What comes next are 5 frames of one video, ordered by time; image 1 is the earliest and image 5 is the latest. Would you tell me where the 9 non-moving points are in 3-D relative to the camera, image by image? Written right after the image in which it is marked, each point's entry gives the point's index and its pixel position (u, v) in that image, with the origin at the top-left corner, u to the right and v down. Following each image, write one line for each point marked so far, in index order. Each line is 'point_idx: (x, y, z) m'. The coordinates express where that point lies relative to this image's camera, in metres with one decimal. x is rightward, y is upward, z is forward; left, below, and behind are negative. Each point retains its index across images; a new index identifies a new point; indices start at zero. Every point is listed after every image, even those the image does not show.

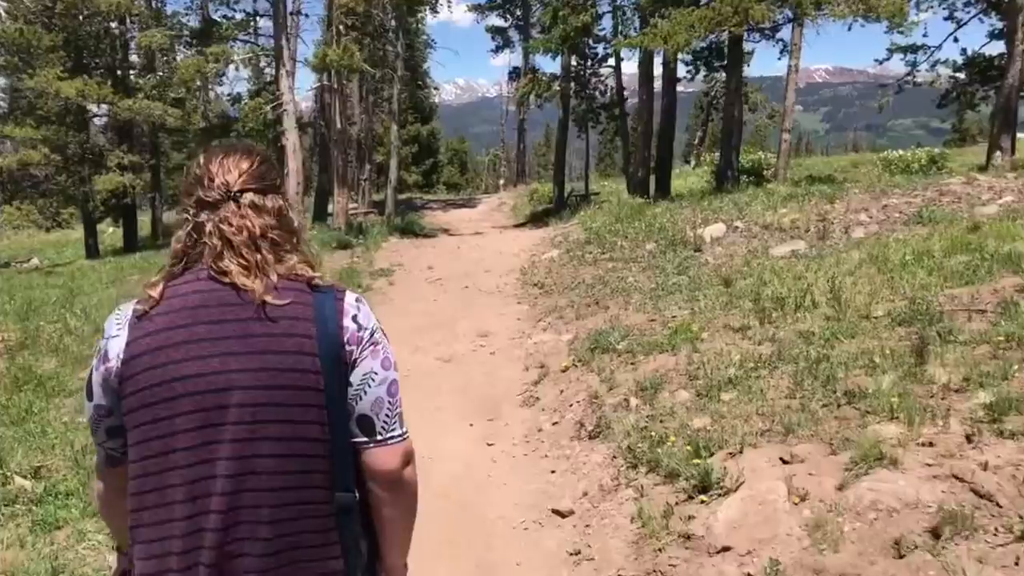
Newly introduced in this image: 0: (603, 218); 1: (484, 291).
0: (+1.9, +1.4, +16.4) m
1: (-0.5, -0.1, +12.5) m
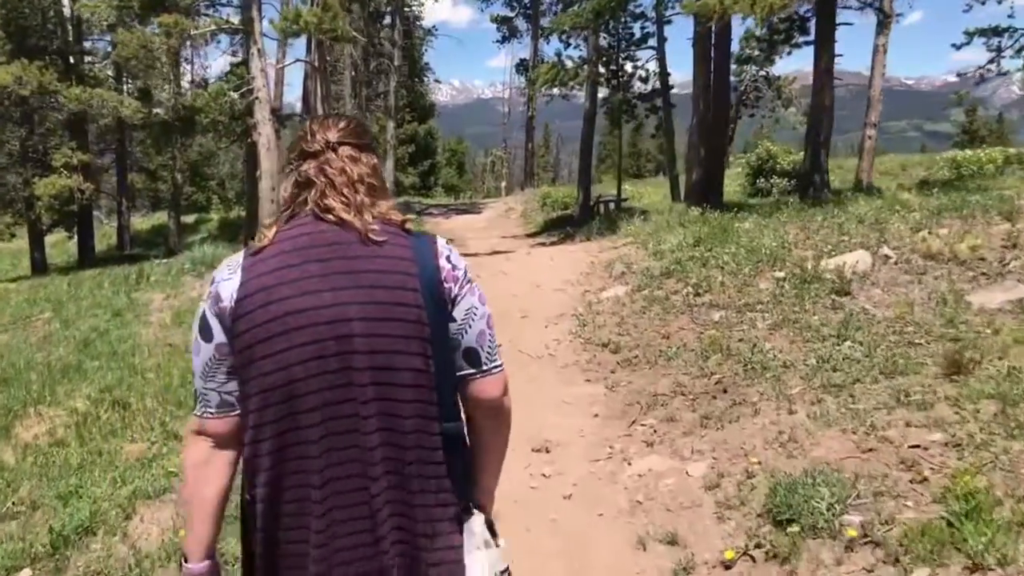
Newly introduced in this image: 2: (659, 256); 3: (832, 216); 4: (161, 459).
0: (+2.4, +0.8, +12.3) m
1: (+0.1, -0.7, +8.3) m
2: (+2.0, +0.4, +11.1) m
3: (+4.7, +1.1, +11.8) m
4: (-2.8, -1.4, +6.4) m
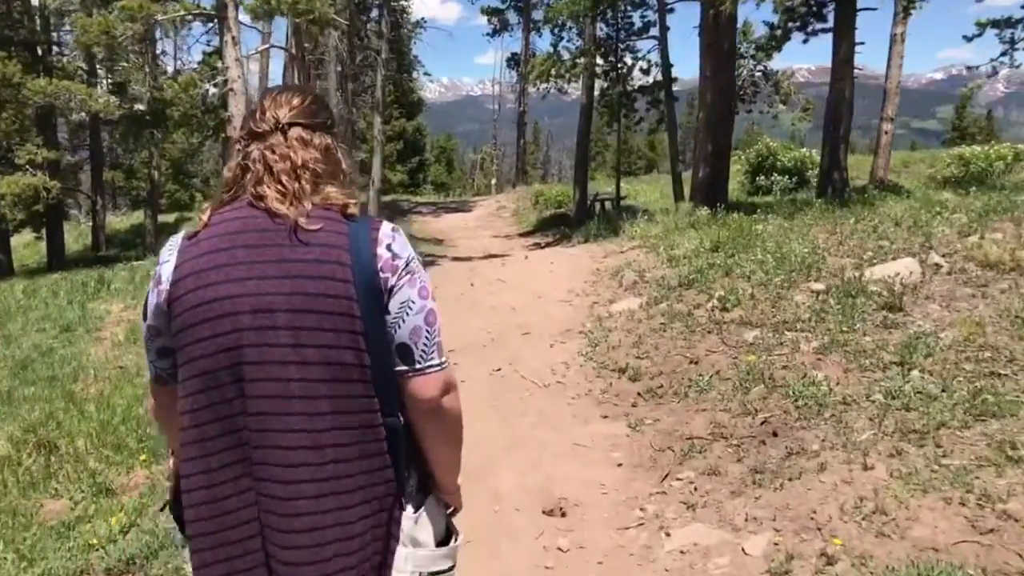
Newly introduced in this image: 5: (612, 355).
0: (+2.4, +0.6, +11.2) m
1: (+0.2, -0.9, +7.2) m
2: (+2.0, +0.3, +10.0) m
3: (+4.6, +0.9, +10.7) m
4: (-2.7, -1.5, +5.2) m
5: (+0.9, -0.6, +7.5) m
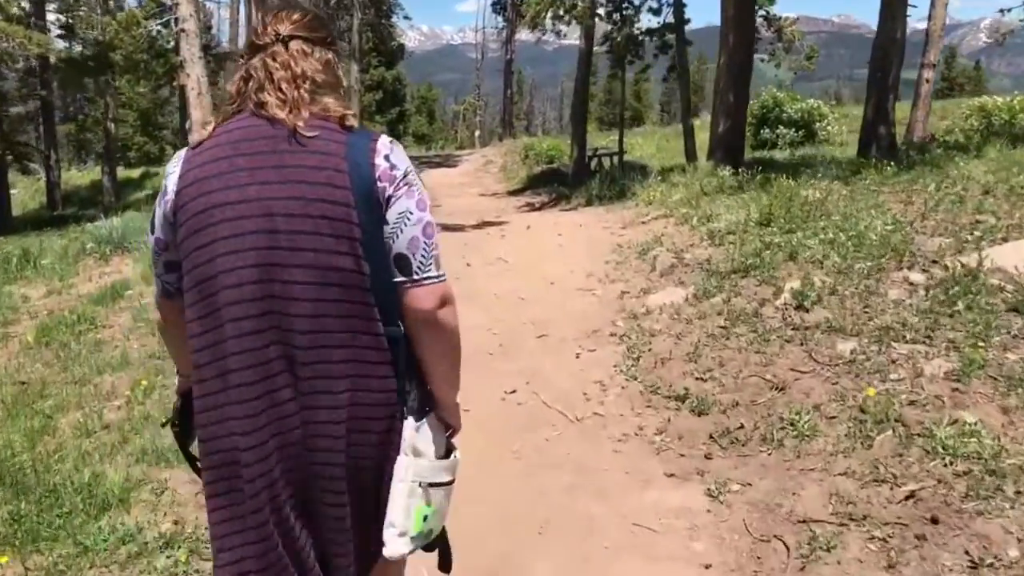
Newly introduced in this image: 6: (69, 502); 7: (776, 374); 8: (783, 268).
0: (+2.5, +0.9, +9.3) m
1: (+0.3, -0.9, +5.4) m
2: (+2.1, +0.5, +8.2) m
3: (+4.7, +1.2, +8.9) m
4: (-2.5, -1.6, +3.4) m
5: (+1.1, -0.6, +5.7) m
6: (-2.5, -1.2, +4.6) m
7: (+1.8, -0.6, +5.4) m
8: (+2.4, +0.2, +7.0) m
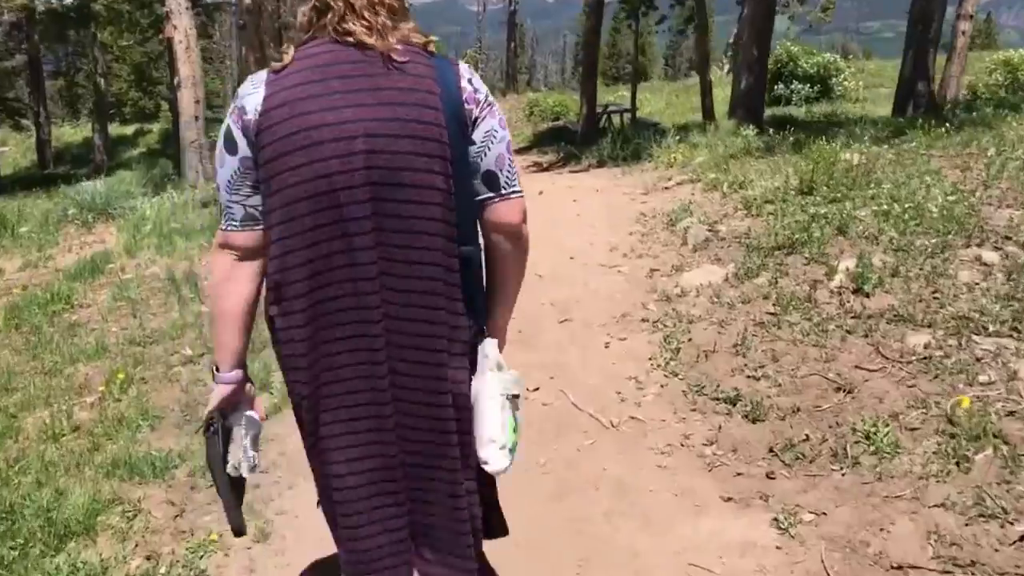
0: (+2.6, +1.2, +8.5) m
1: (+0.4, -0.8, +4.7) m
2: (+2.2, +0.7, +7.4) m
3: (+4.8, +1.4, +8.1) m
4: (-2.4, -1.7, +2.7) m
5: (+1.2, -0.5, +5.0) m
6: (-2.4, -1.2, +3.9) m
7: (+1.9, -0.5, +4.7) m
8: (+2.5, +0.3, +6.3) m
